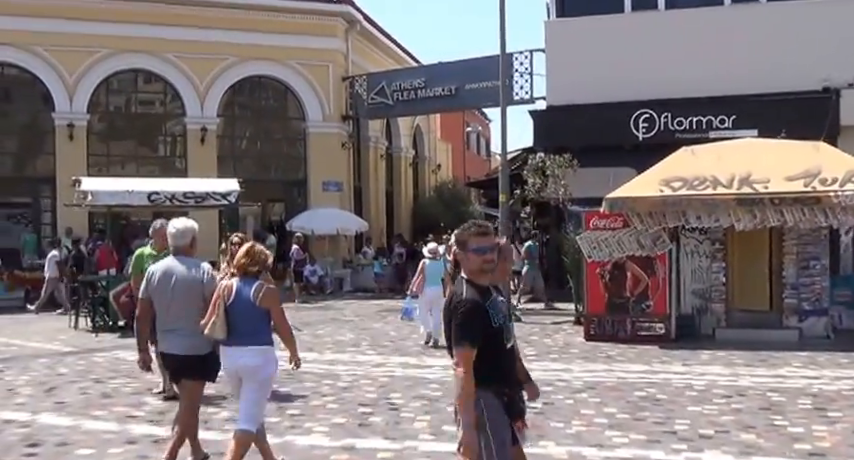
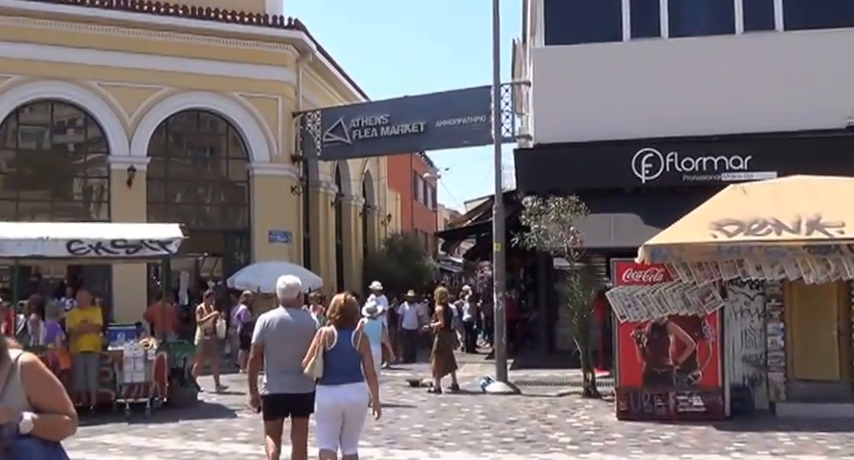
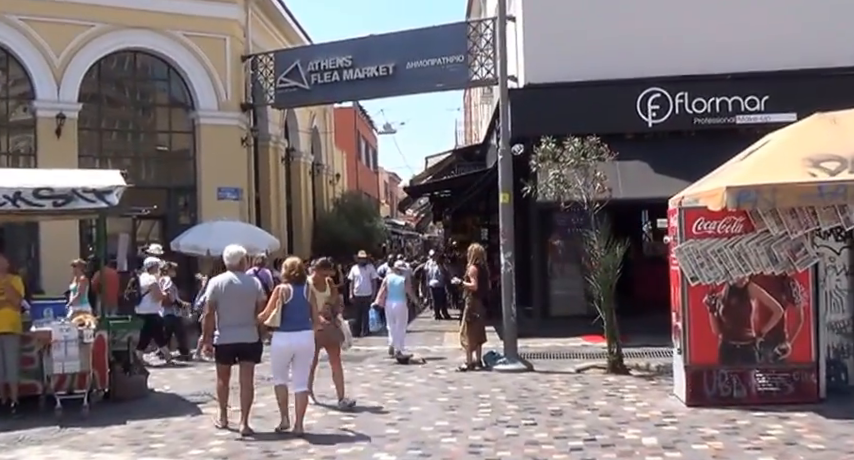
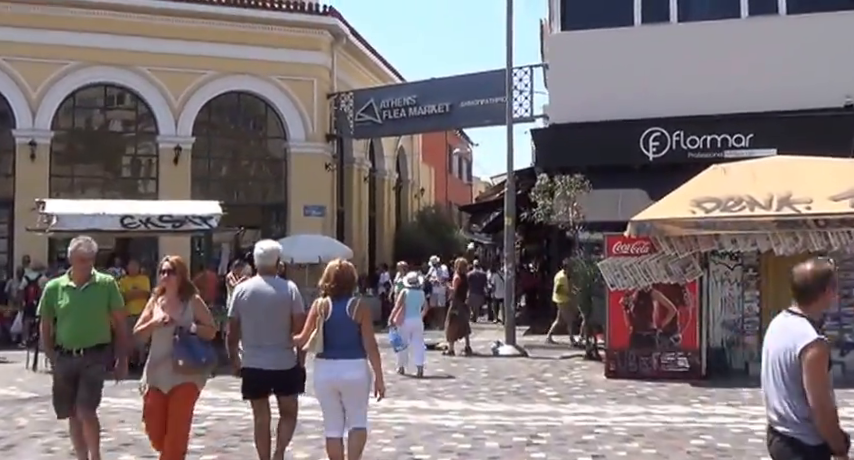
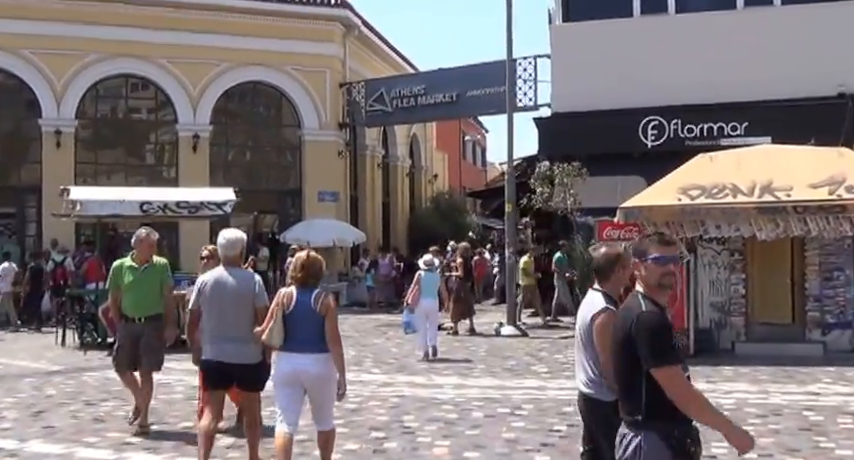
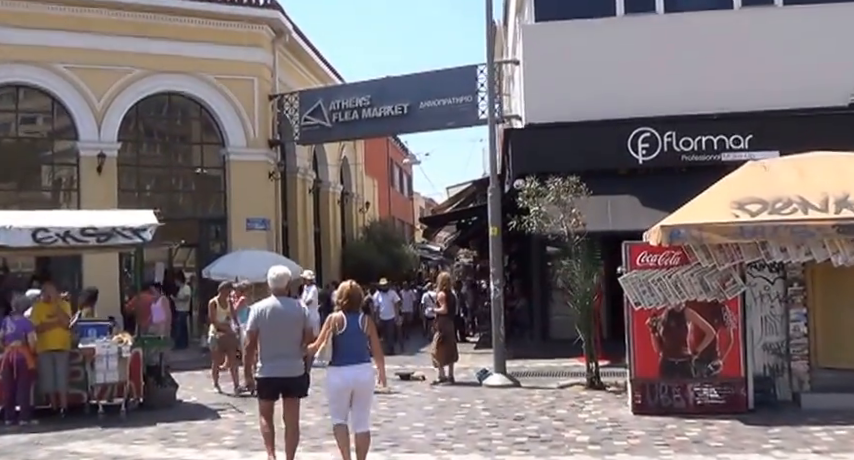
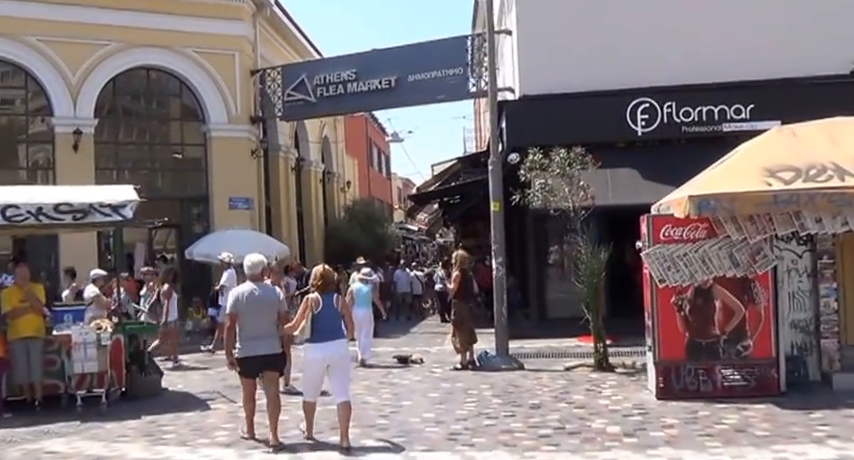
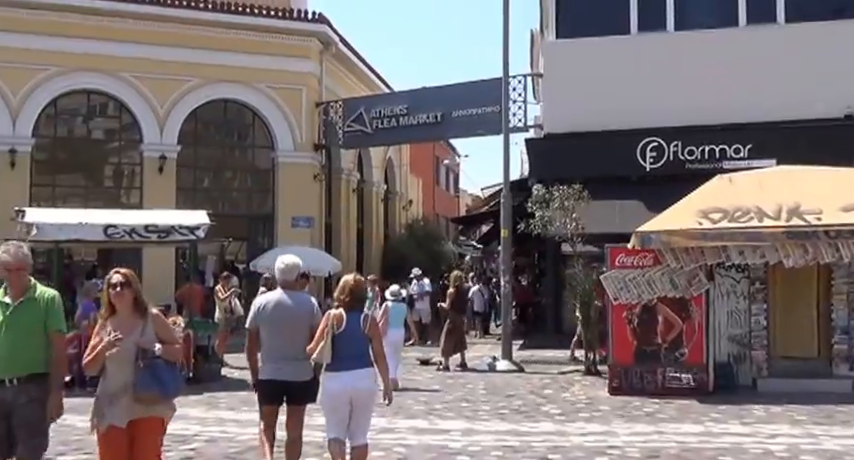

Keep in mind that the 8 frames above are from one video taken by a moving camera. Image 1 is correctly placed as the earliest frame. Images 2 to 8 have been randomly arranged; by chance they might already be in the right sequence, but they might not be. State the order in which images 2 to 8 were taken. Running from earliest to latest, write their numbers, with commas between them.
5, 4, 8, 2, 6, 7, 3
